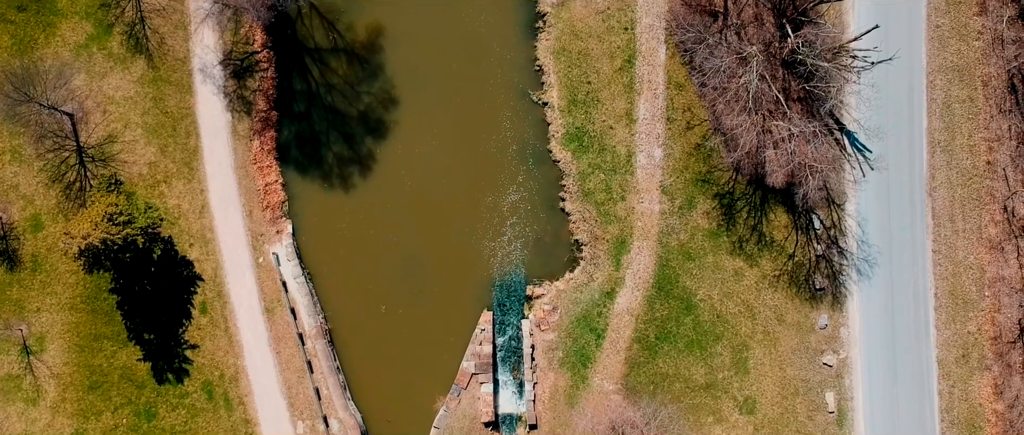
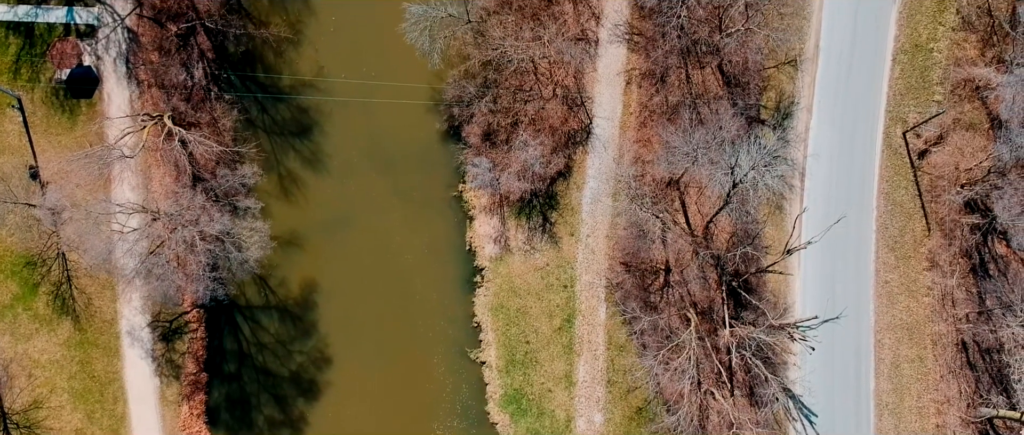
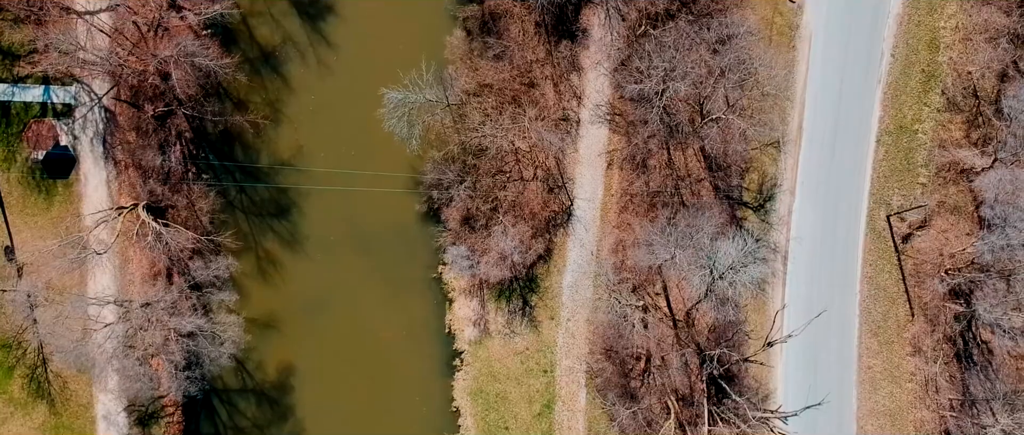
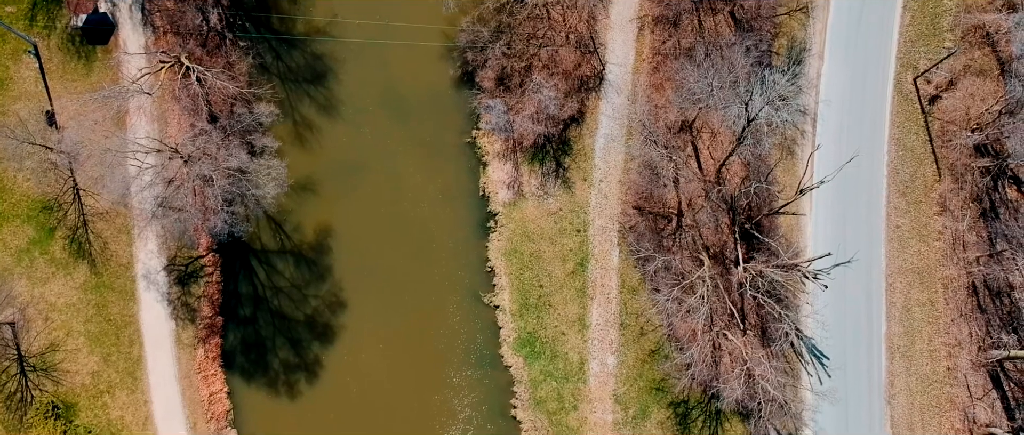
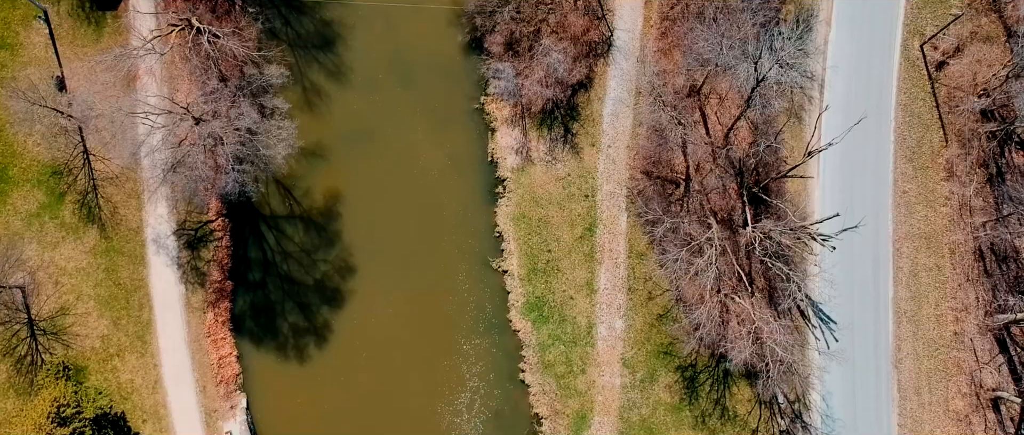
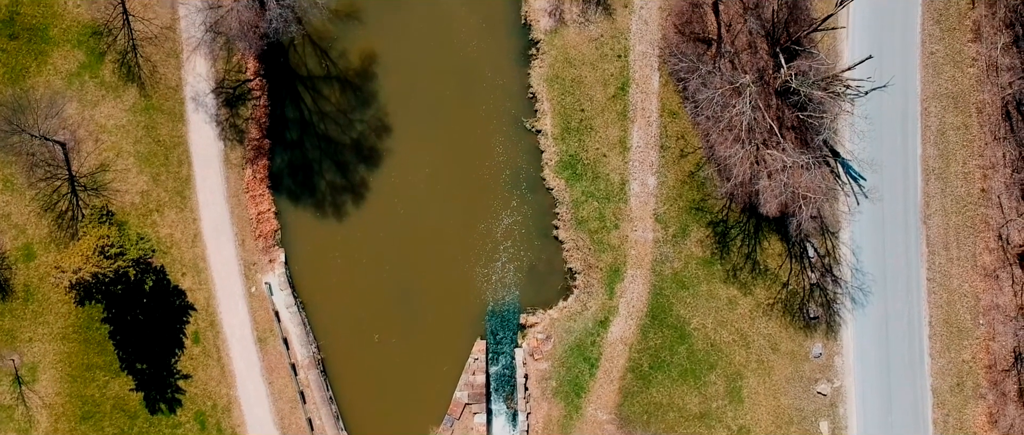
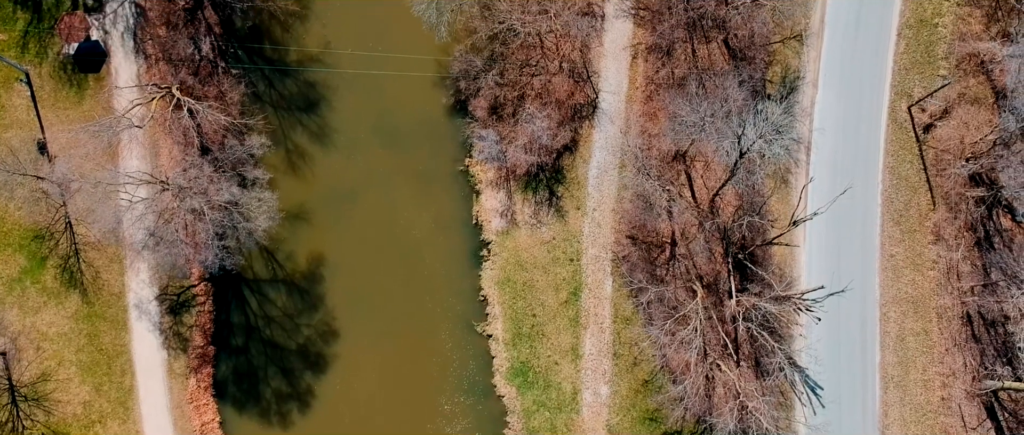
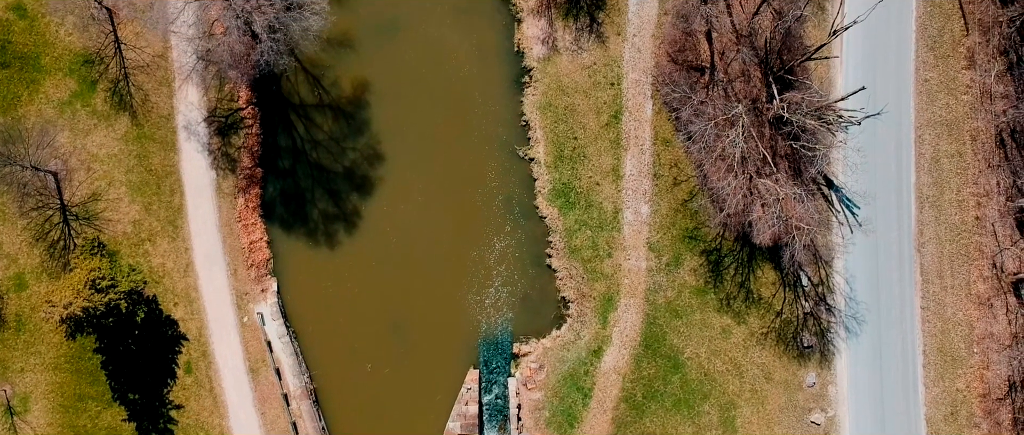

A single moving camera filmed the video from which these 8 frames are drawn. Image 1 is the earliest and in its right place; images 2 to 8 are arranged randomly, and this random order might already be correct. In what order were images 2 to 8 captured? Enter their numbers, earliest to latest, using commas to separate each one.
6, 8, 5, 4, 7, 2, 3
